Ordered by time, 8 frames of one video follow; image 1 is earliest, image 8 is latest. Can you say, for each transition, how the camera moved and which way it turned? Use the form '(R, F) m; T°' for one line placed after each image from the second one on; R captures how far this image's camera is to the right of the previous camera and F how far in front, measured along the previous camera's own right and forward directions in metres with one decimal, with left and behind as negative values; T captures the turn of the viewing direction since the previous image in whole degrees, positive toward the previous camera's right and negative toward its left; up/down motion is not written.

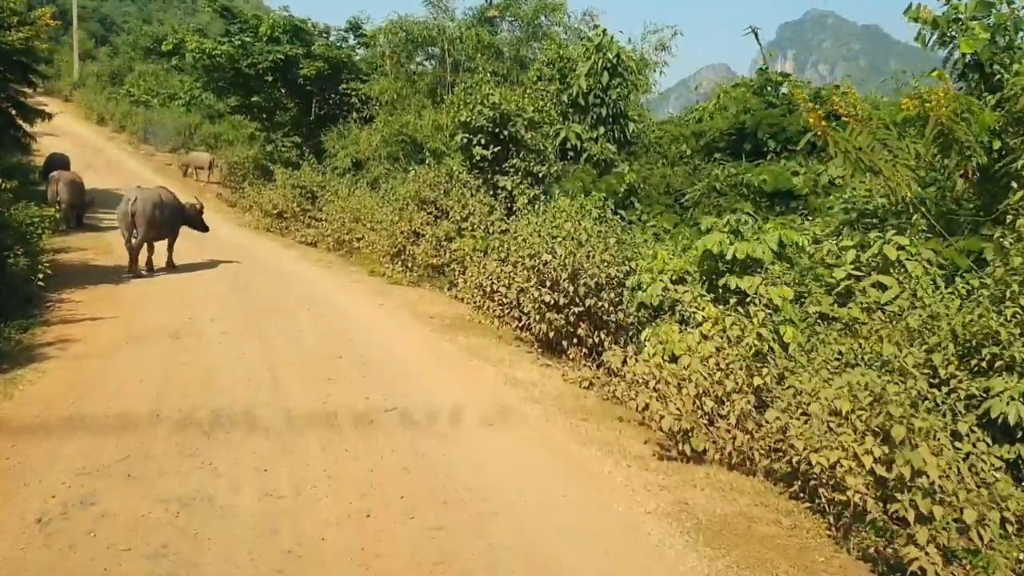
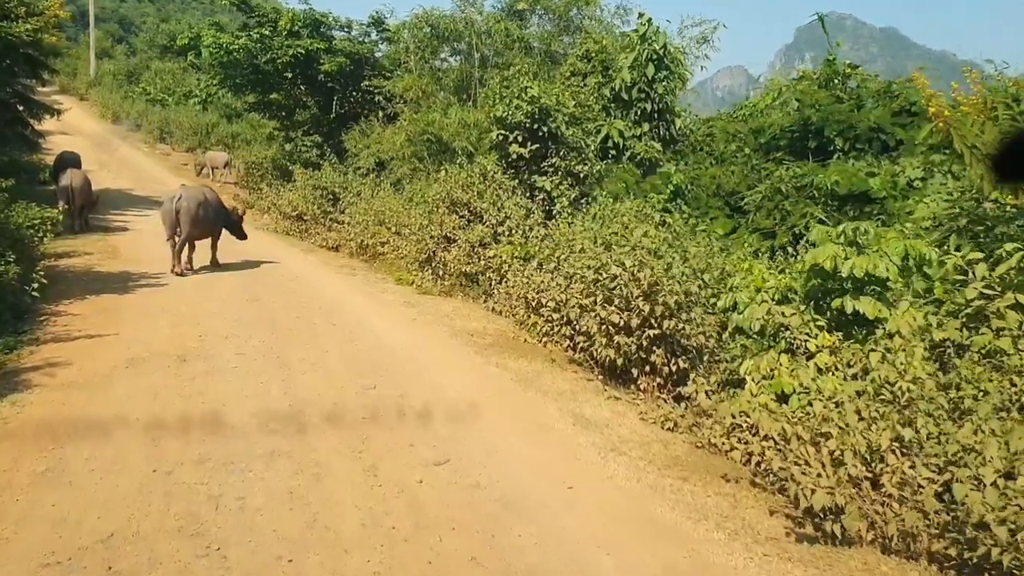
(-0.4, +1.2) m; -1°
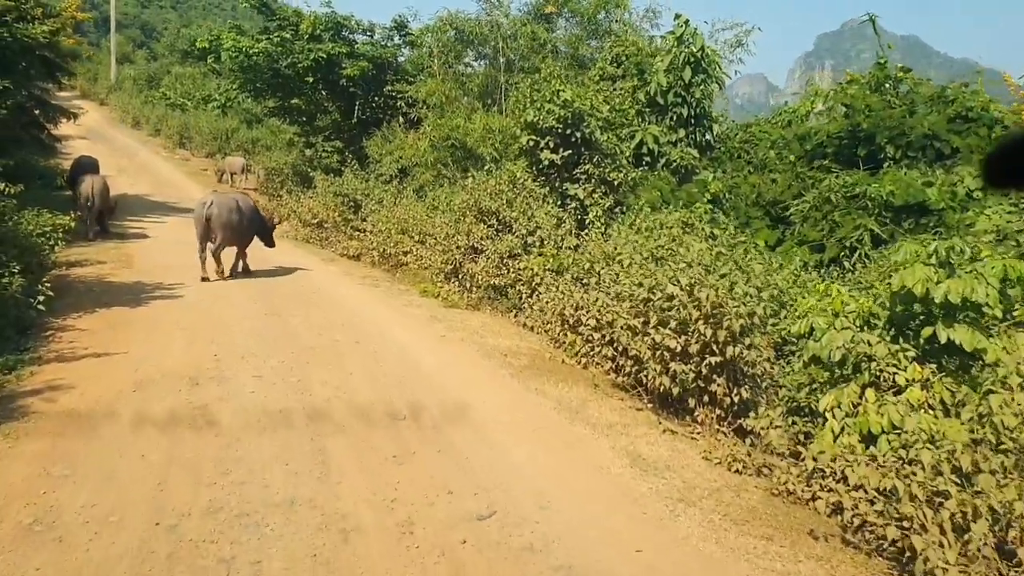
(-0.2, +0.7) m; -1°
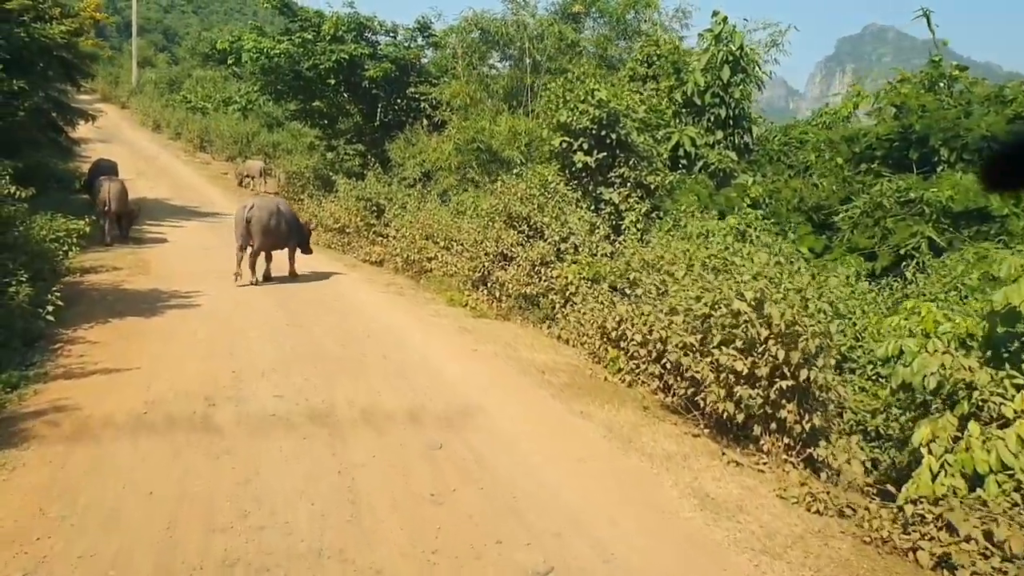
(-0.2, +0.6) m; -1°
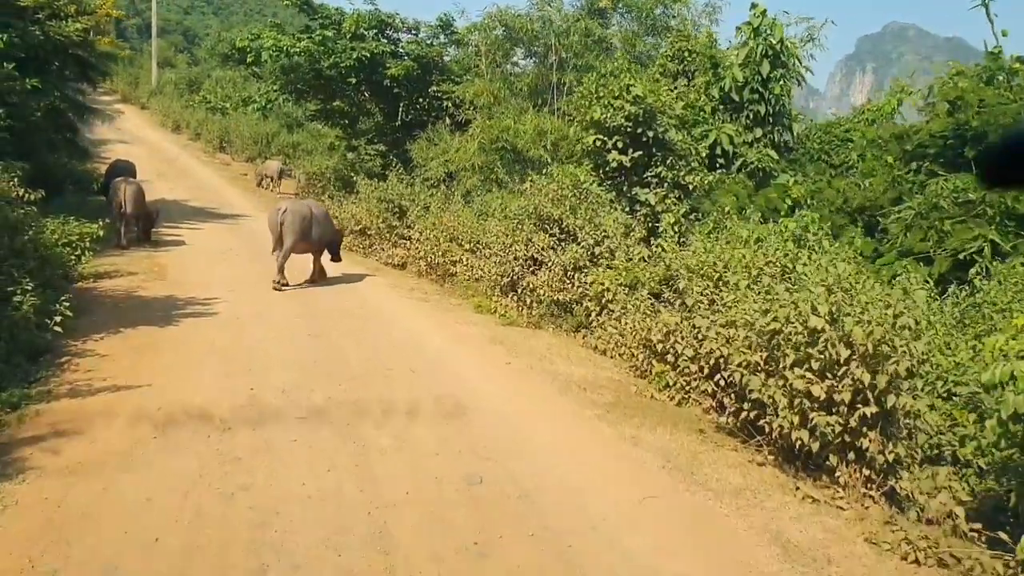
(-0.2, +0.6) m; -1°
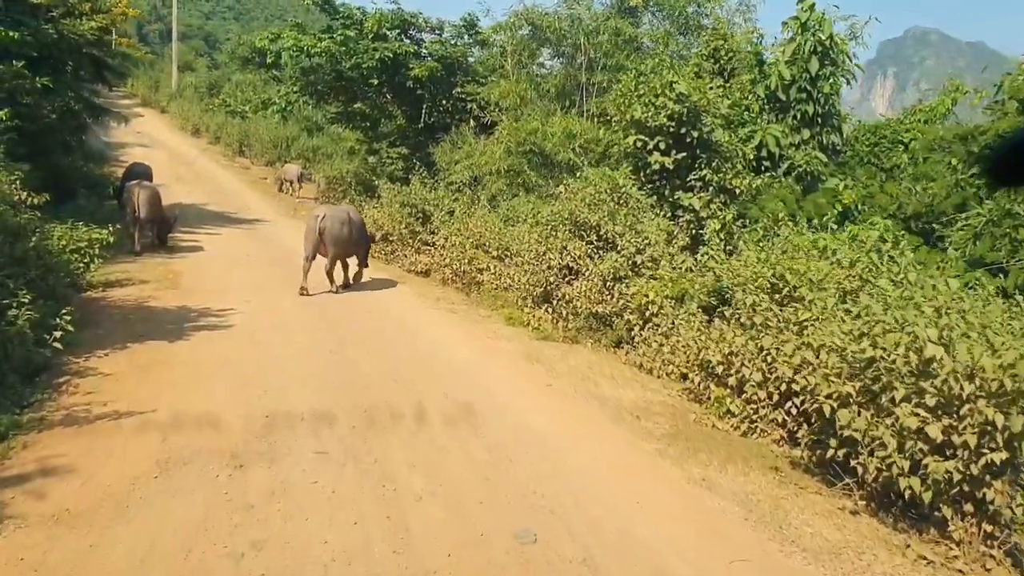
(-0.2, +0.7) m; -1°
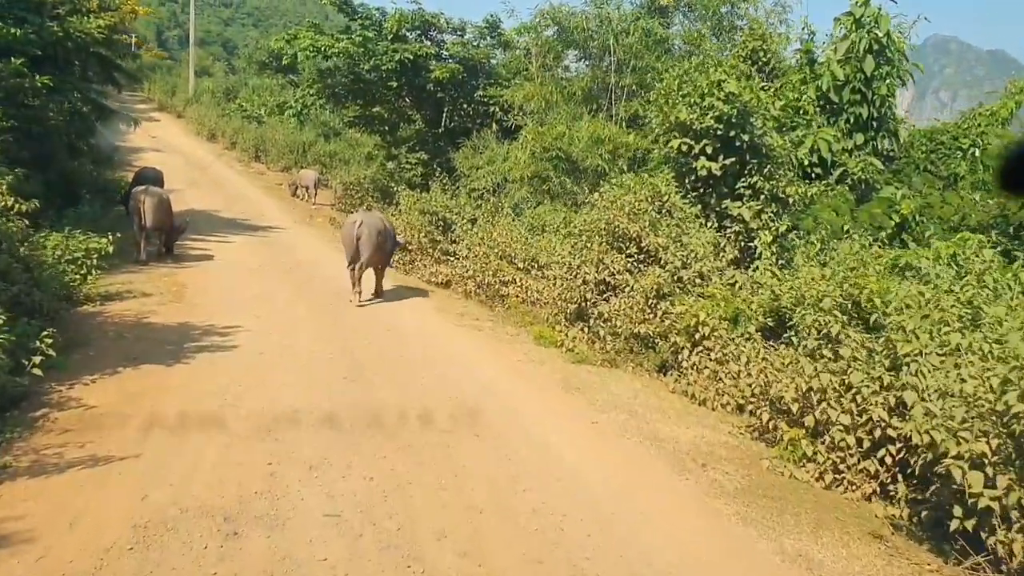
(-0.2, +0.9) m; -1°
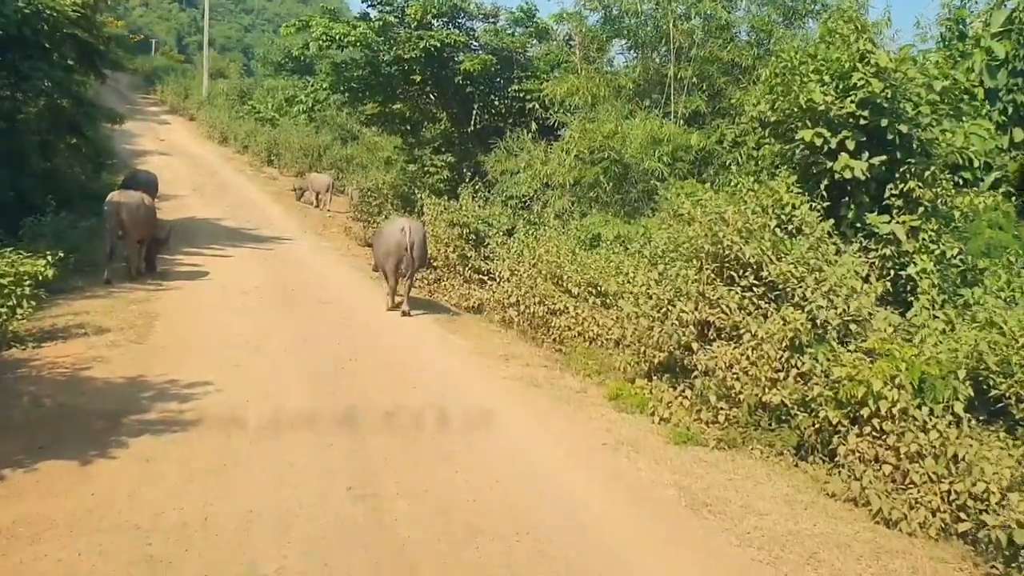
(-0.4, +2.6) m; -1°
